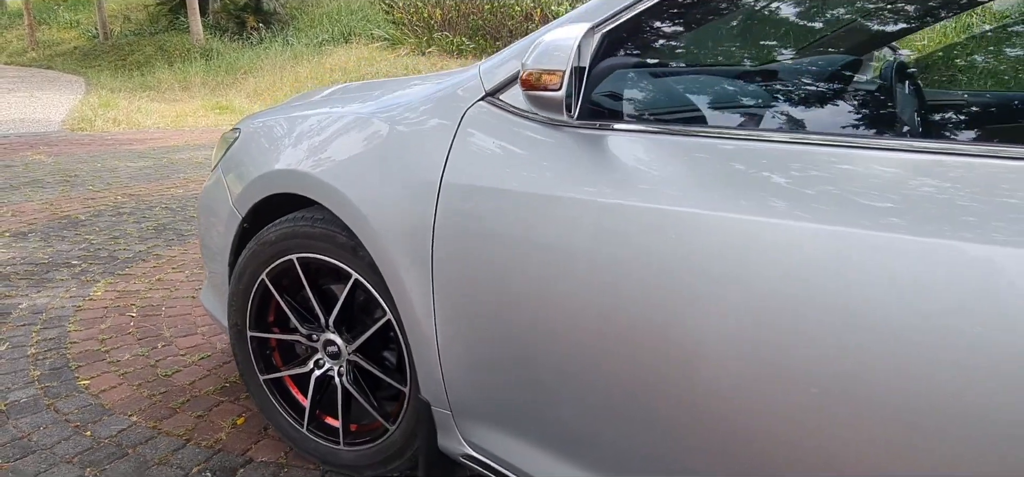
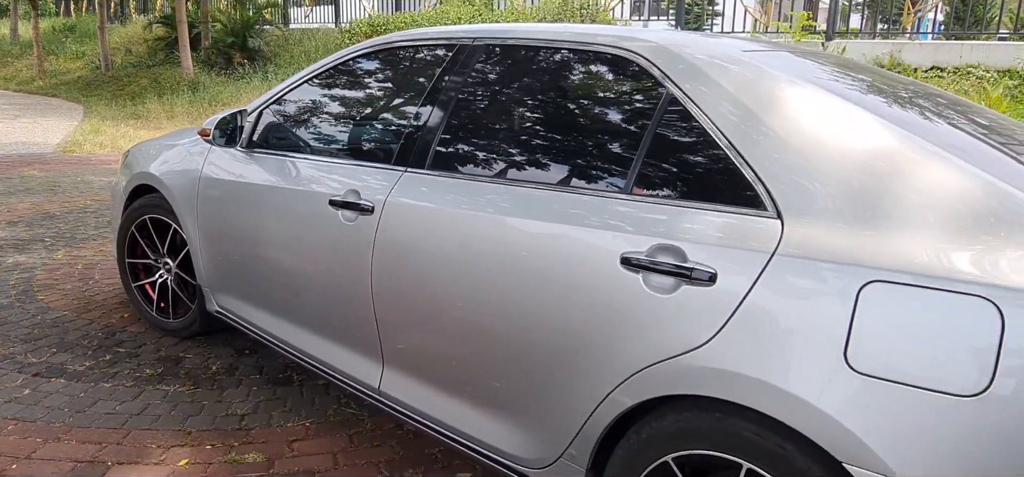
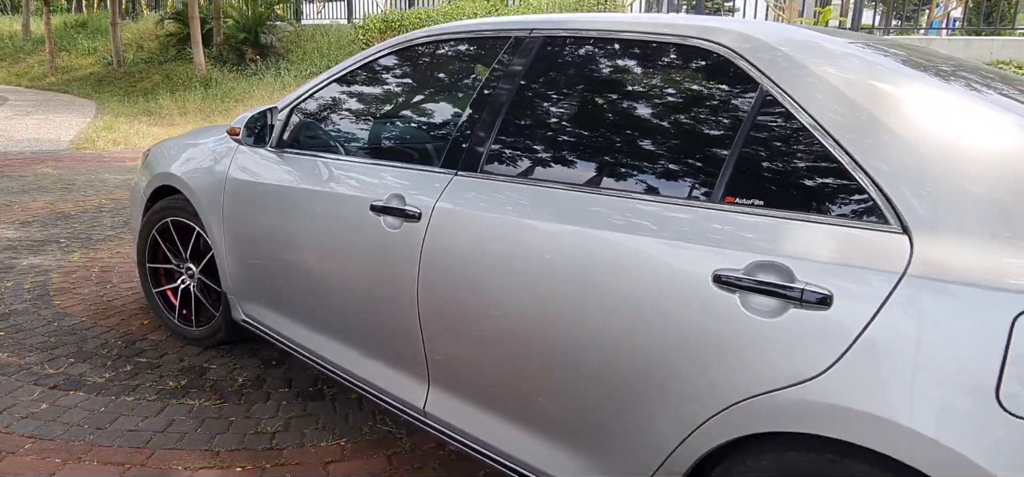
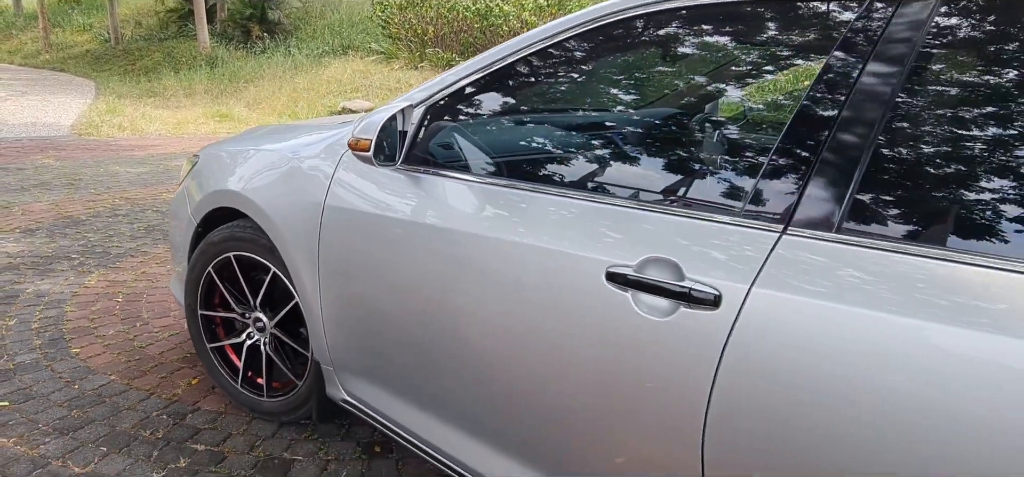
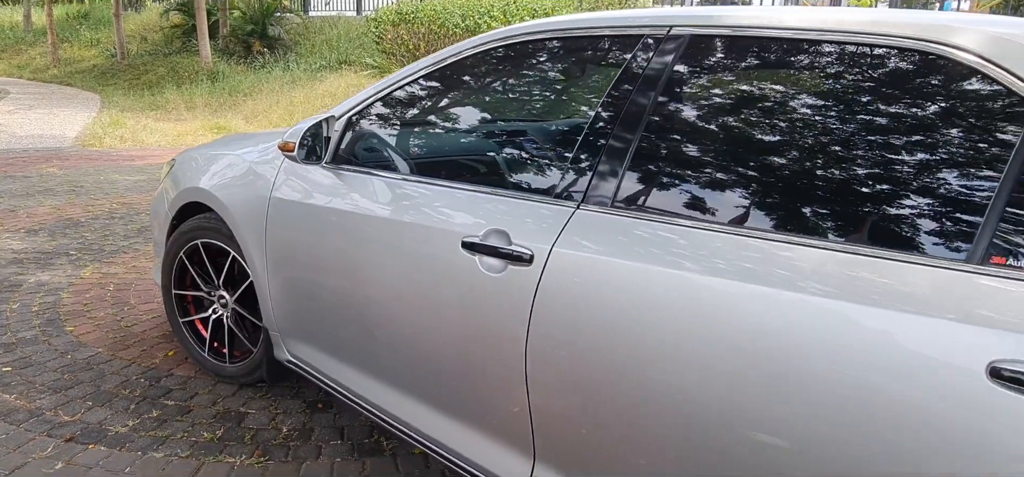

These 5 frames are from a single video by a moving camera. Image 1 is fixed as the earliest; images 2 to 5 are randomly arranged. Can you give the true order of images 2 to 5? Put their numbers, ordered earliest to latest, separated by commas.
4, 5, 3, 2
